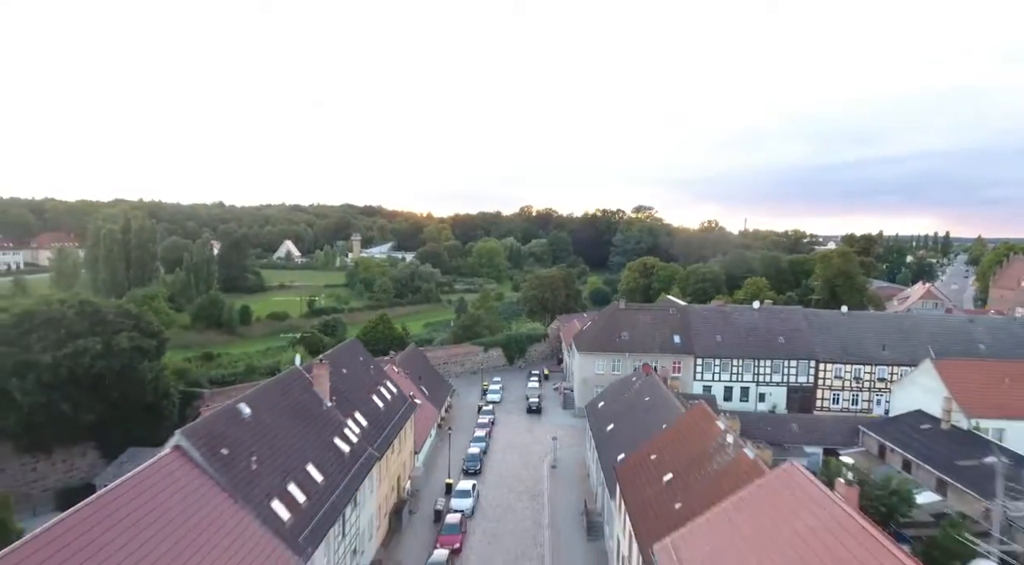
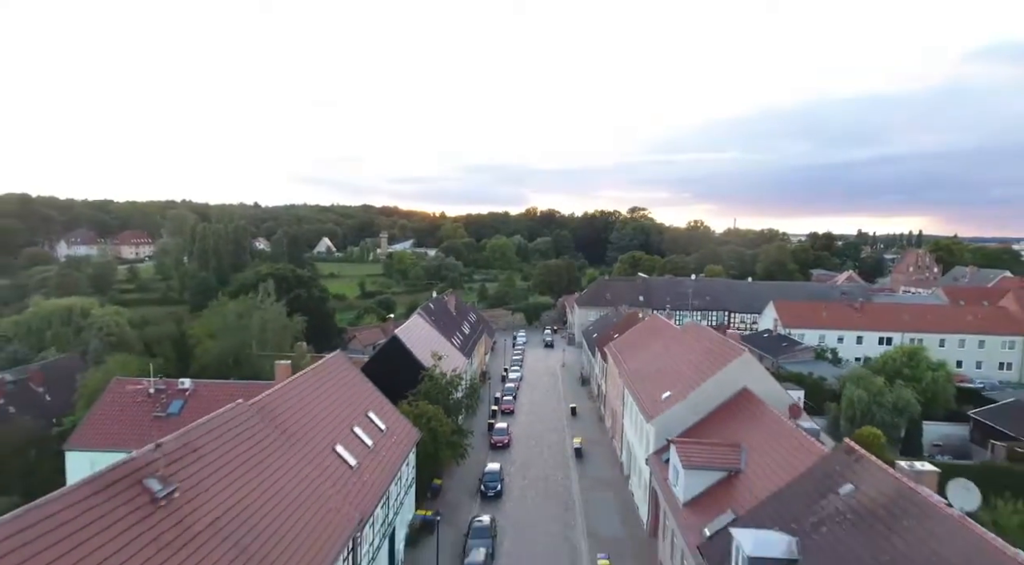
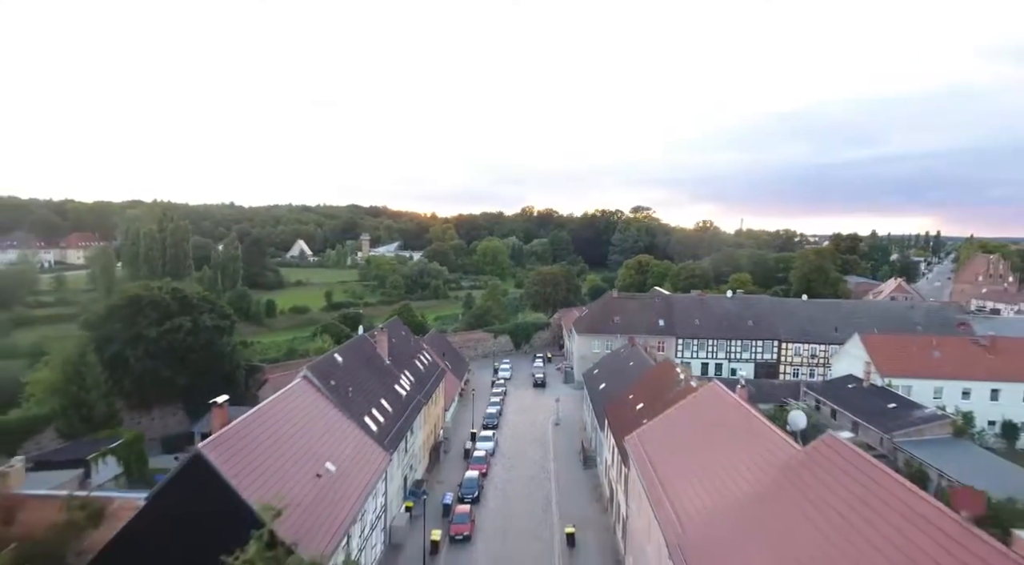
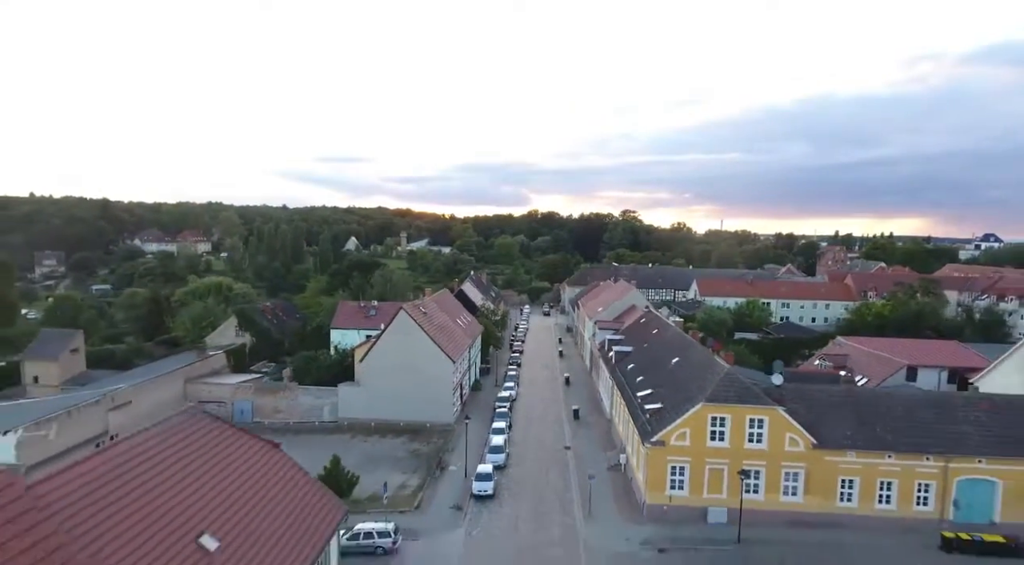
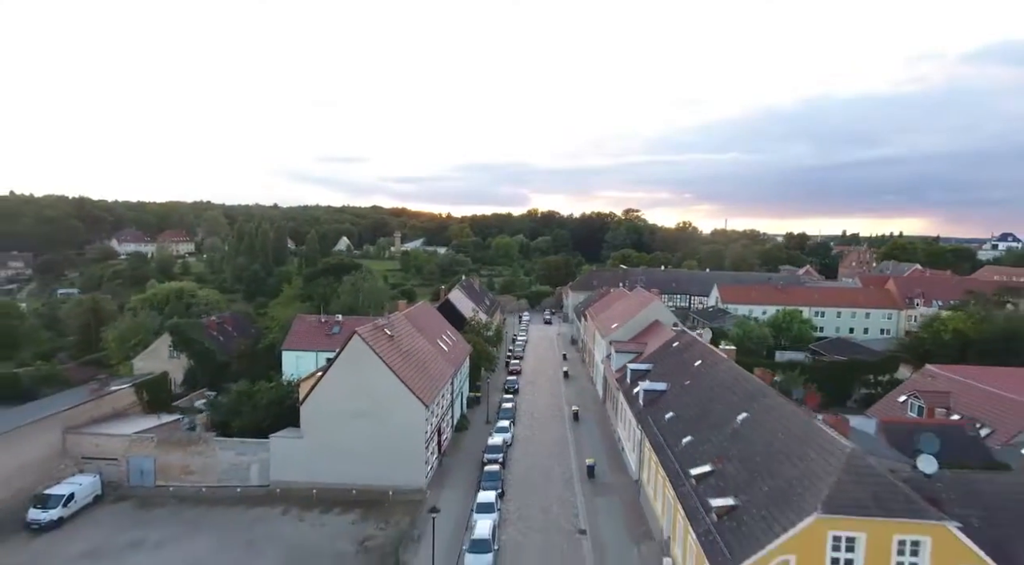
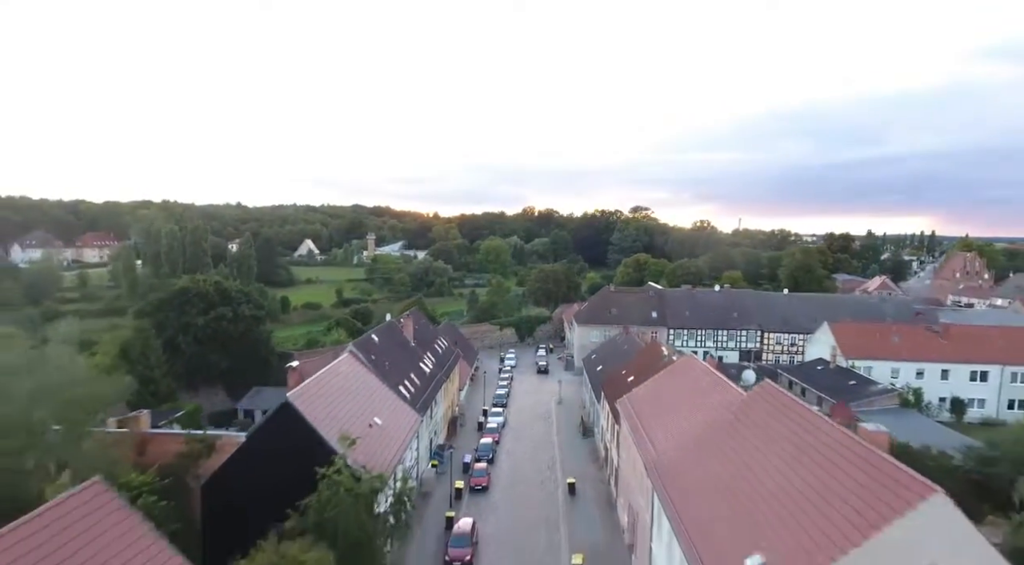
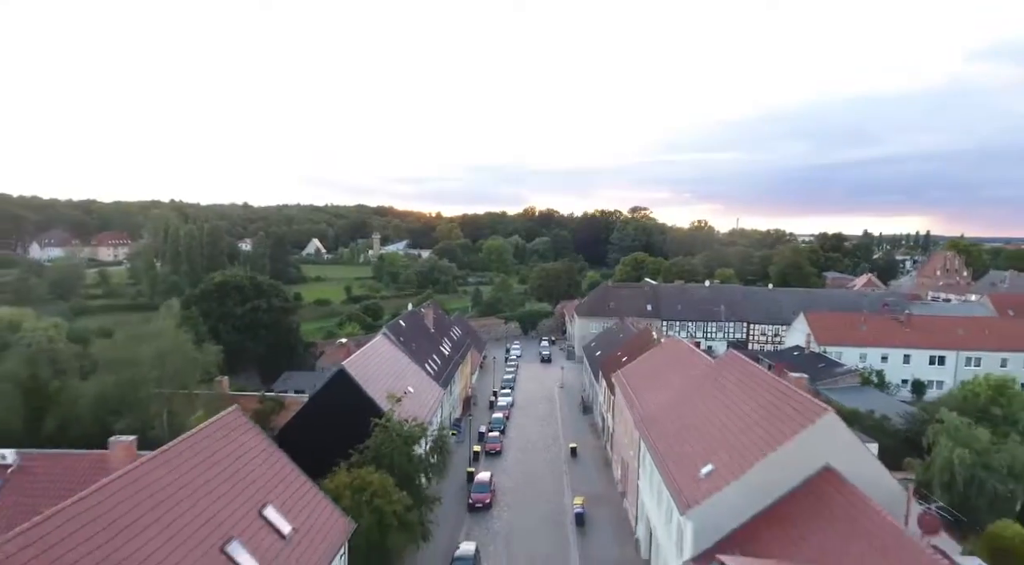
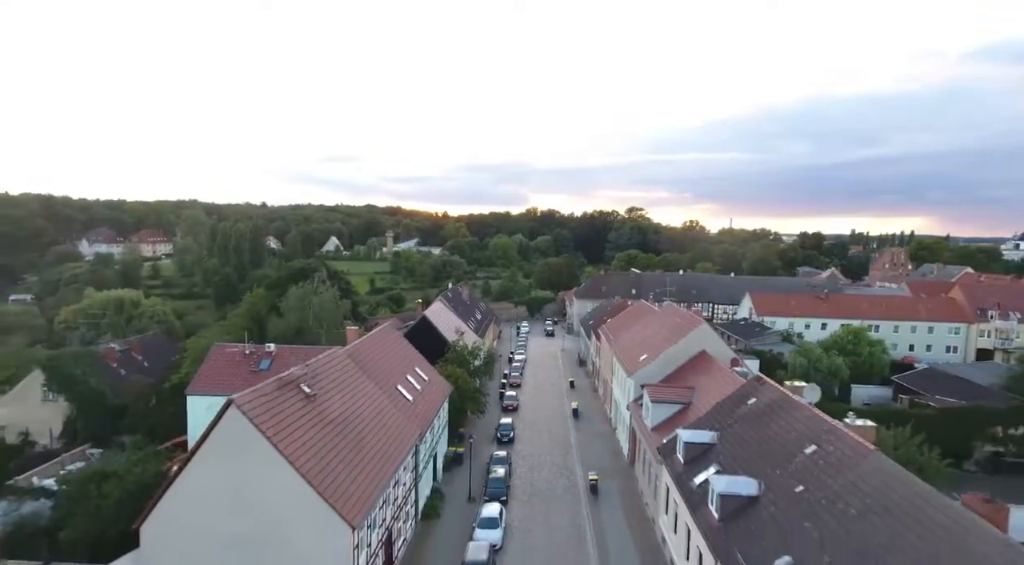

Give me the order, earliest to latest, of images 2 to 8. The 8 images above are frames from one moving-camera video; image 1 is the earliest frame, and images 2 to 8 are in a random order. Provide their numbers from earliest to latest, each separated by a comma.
3, 6, 7, 2, 8, 5, 4
